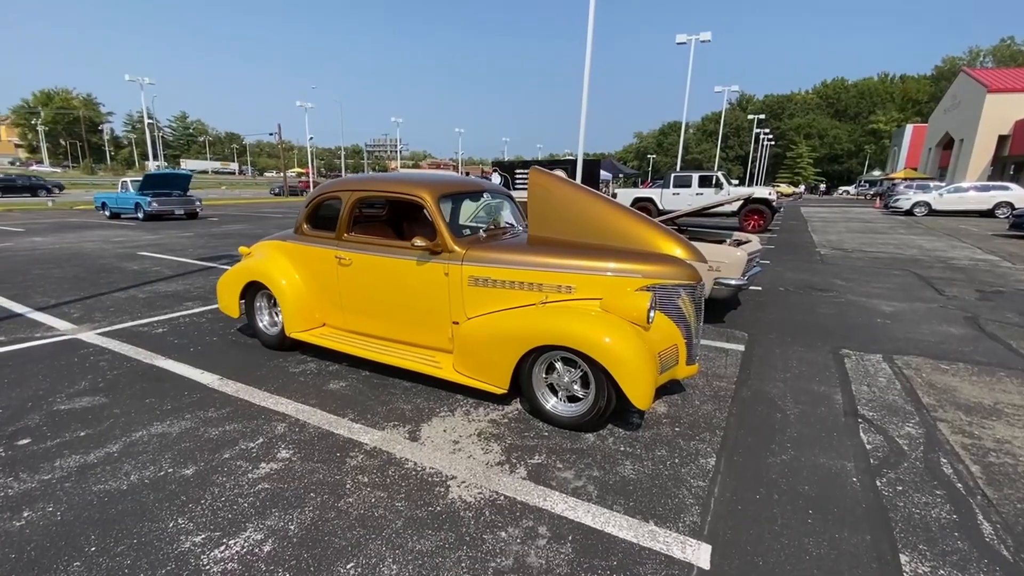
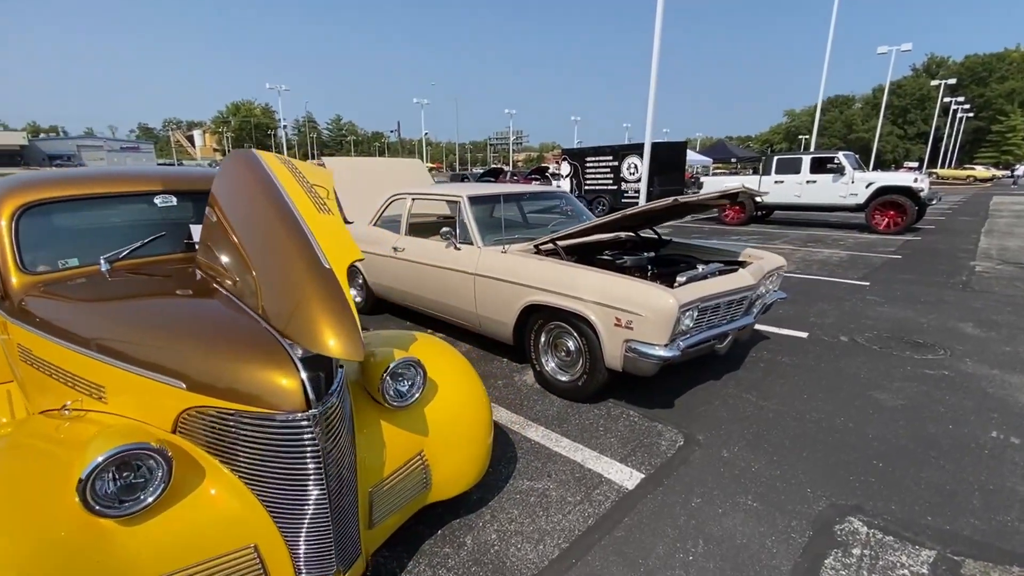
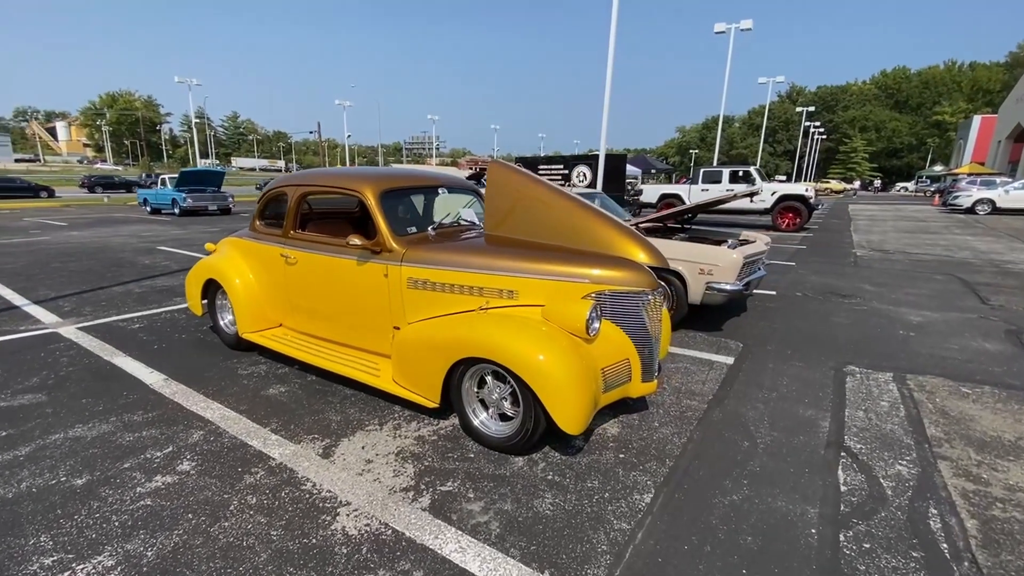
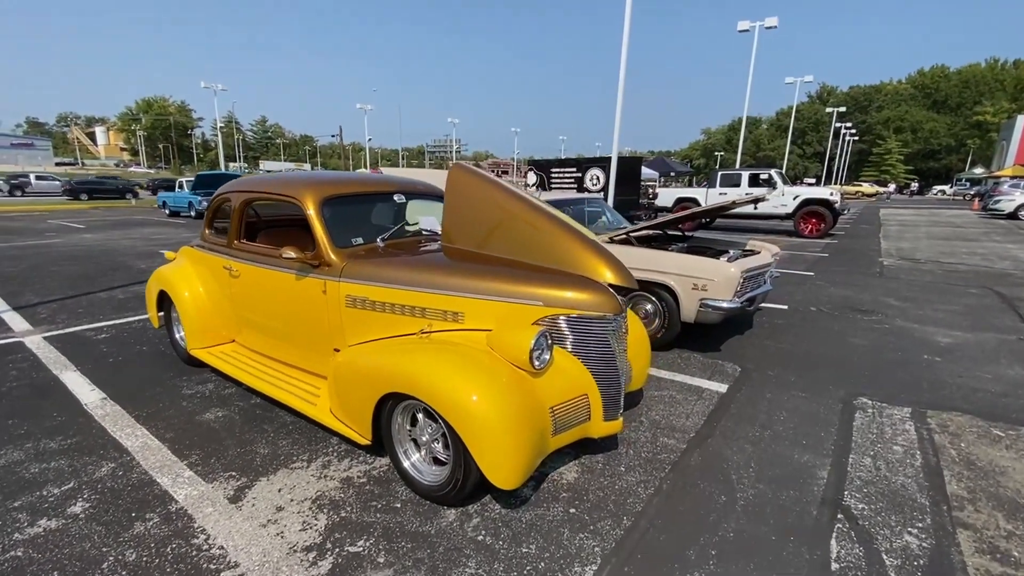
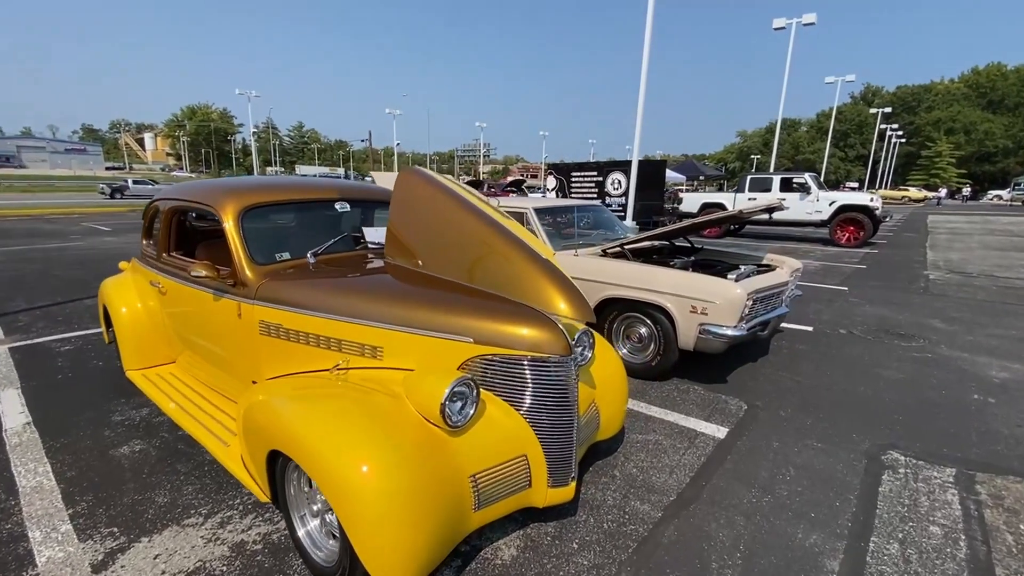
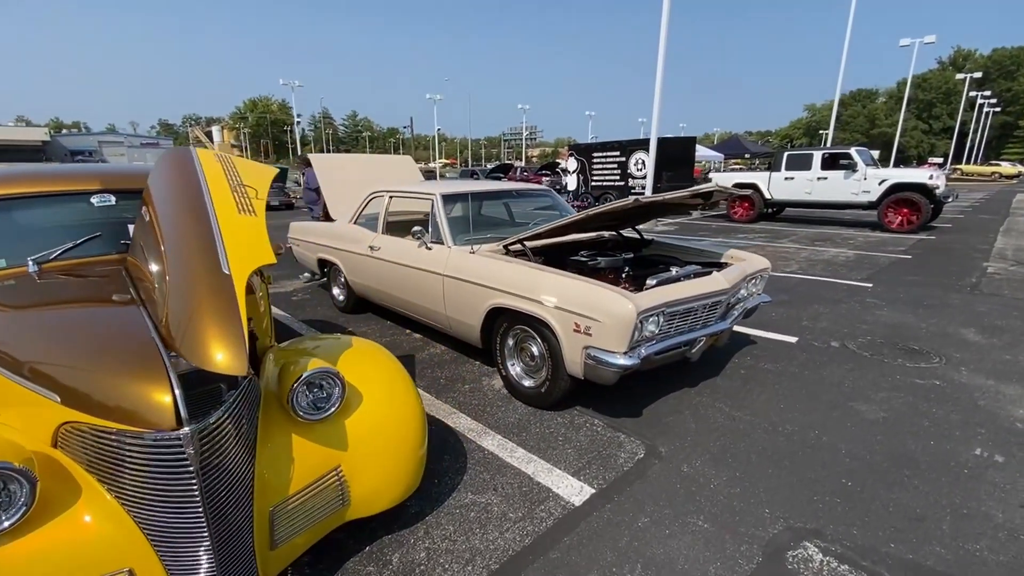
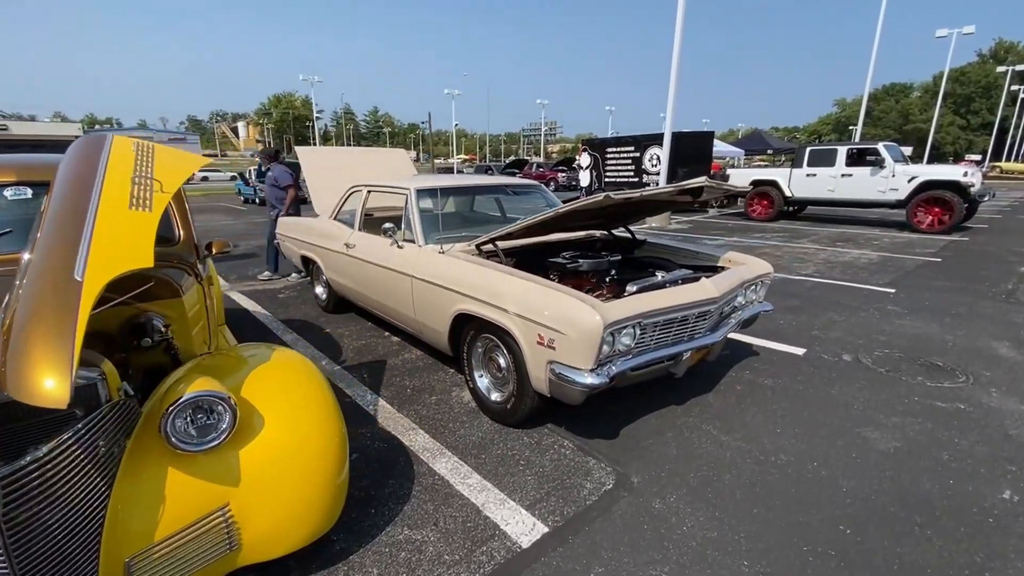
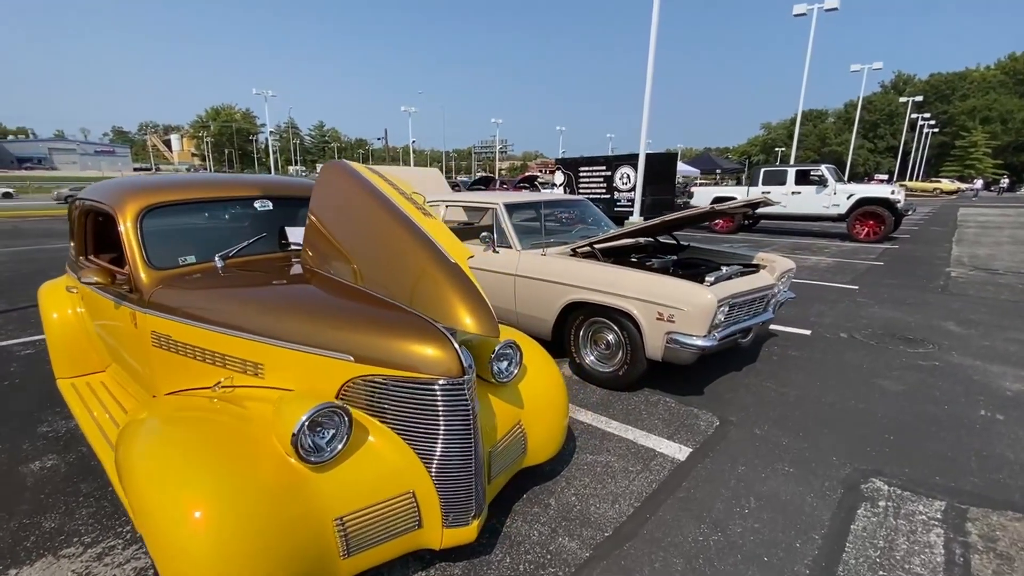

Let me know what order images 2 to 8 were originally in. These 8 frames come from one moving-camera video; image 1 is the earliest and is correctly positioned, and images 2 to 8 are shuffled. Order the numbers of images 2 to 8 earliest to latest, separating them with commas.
3, 4, 5, 8, 2, 6, 7
